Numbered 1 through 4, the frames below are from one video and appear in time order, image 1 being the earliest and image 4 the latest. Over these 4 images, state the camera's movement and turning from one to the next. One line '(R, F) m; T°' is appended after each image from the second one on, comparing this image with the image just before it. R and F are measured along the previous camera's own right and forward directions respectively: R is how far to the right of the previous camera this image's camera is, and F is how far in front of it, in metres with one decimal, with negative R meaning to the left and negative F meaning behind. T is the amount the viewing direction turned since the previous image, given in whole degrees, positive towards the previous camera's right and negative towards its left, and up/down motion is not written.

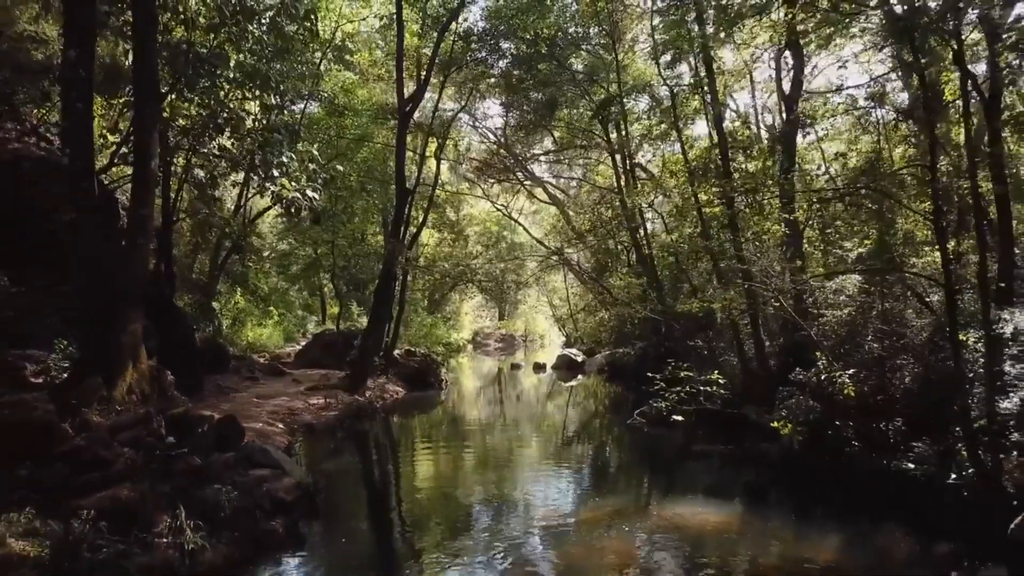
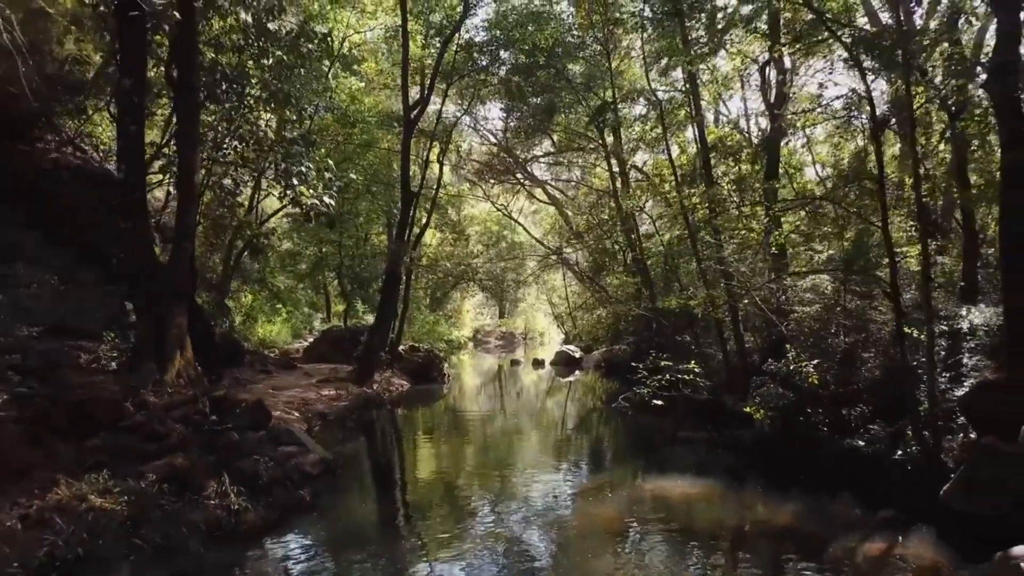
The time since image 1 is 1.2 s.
(+0.1, -1.2) m; 0°
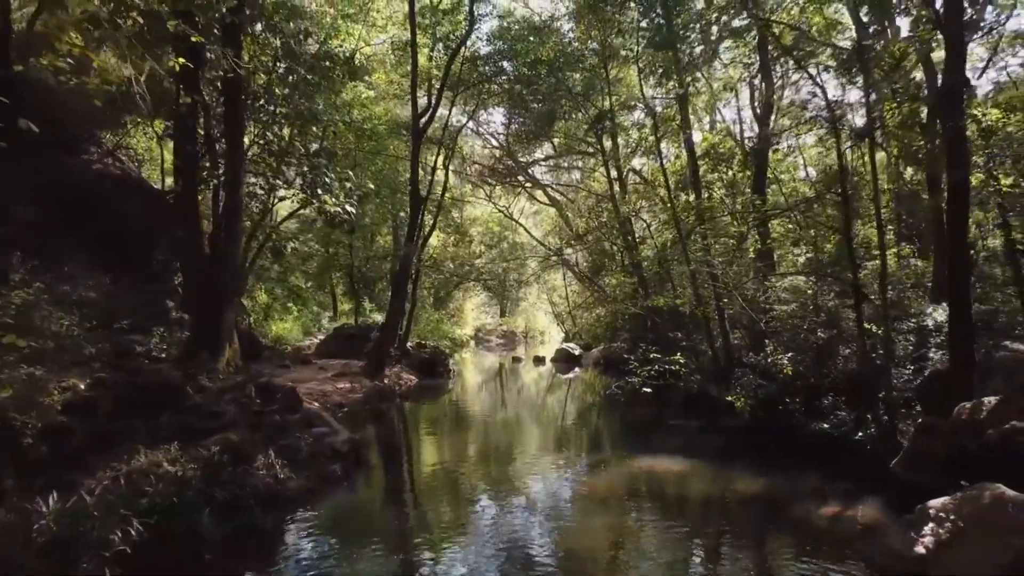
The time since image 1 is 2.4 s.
(-0.2, -1.3) m; 0°
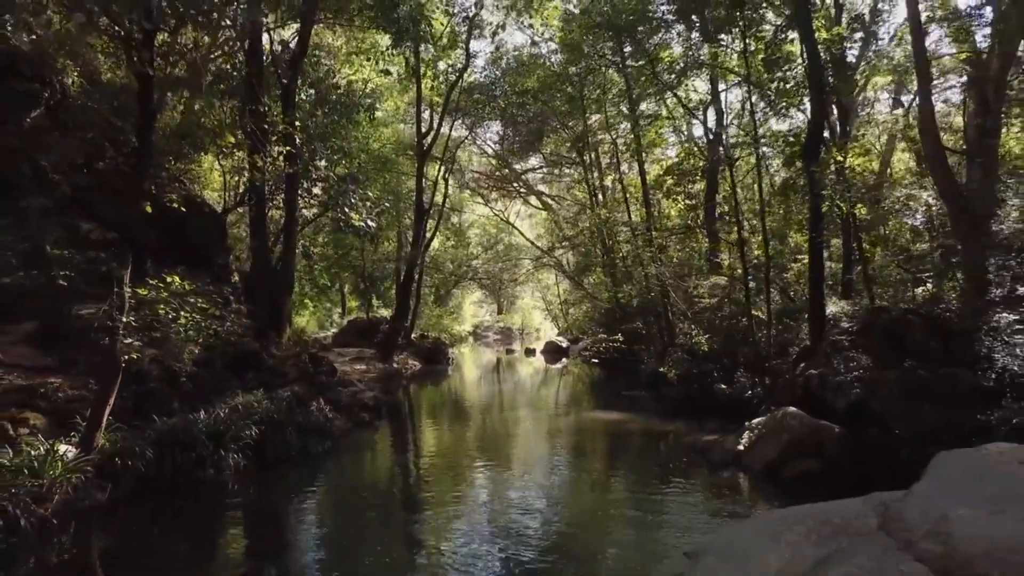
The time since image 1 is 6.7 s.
(+0.7, -4.1) m; 0°
